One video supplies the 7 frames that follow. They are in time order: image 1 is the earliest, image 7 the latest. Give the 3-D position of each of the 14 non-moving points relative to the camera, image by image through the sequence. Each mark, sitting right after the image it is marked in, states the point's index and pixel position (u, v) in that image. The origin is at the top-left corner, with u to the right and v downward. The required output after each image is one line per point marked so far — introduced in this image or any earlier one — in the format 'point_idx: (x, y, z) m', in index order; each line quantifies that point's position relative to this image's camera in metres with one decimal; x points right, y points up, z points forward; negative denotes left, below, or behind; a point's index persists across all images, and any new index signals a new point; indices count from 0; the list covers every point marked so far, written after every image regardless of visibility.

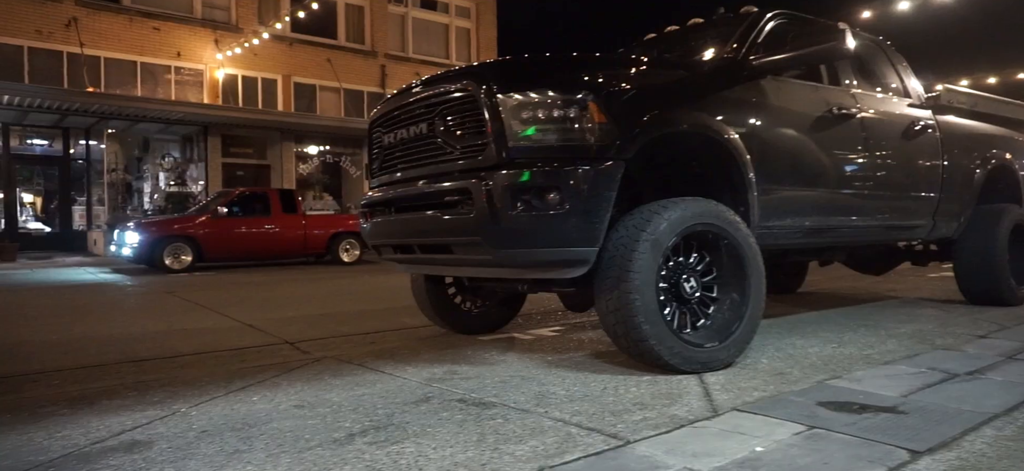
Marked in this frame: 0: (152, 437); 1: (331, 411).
0: (-1.9, -1.0, +3.8) m
1: (-1.0, -1.0, +4.1) m
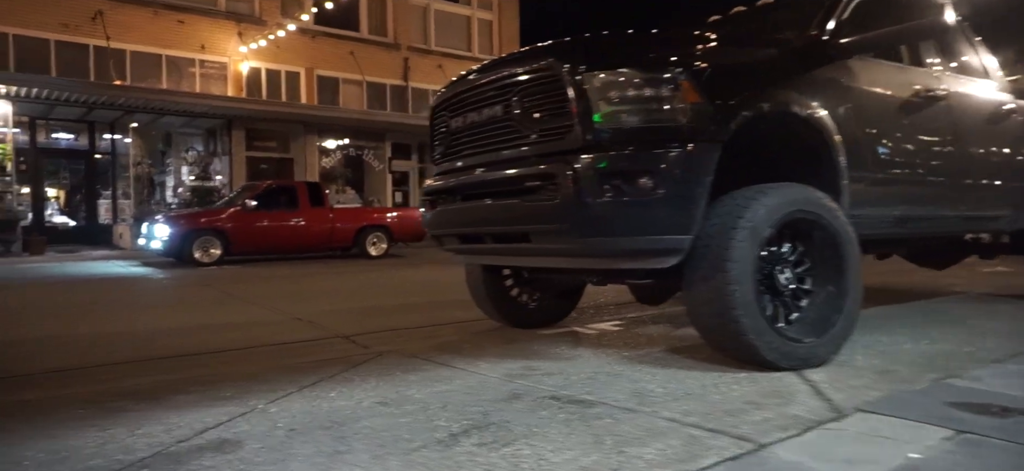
0: (-1.3, -1.0, +3.6) m
1: (-0.5, -0.9, +3.9) m
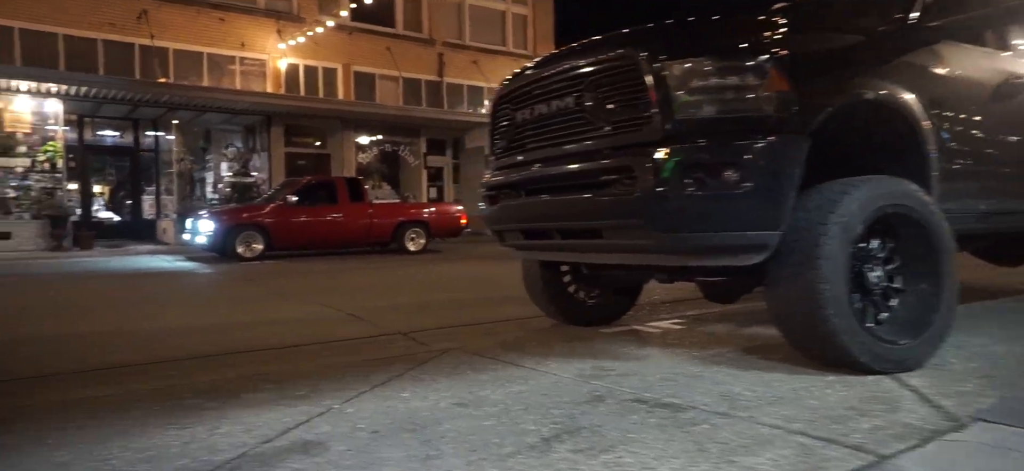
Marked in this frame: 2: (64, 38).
0: (-0.9, -1.0, +3.5) m
1: (-0.1, -0.9, +3.8) m
2: (-12.1, +5.3, +19.6) m
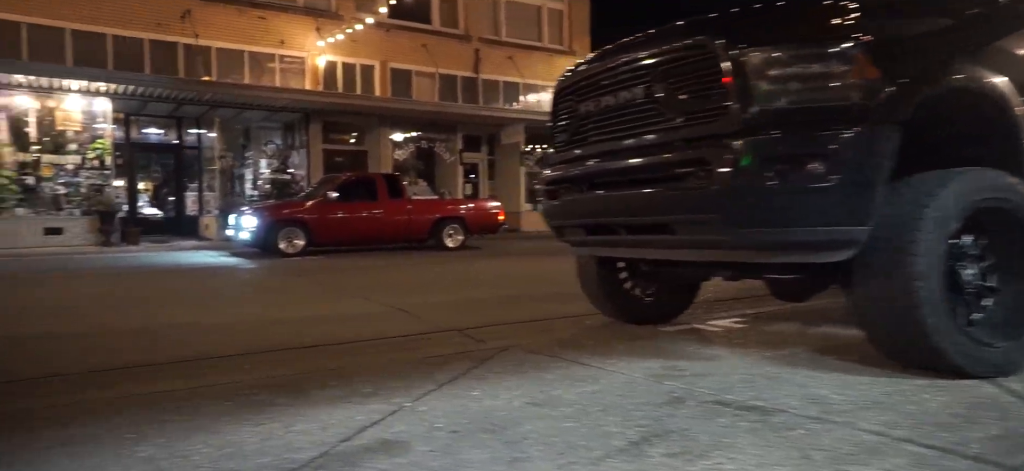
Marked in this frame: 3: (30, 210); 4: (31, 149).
0: (-0.5, -0.9, +3.4) m
1: (+0.3, -0.9, +3.7) m
2: (-11.0, +5.4, +20.0) m
3: (-12.4, +0.7, +18.6) m
4: (-12.4, +2.2, +18.6) m
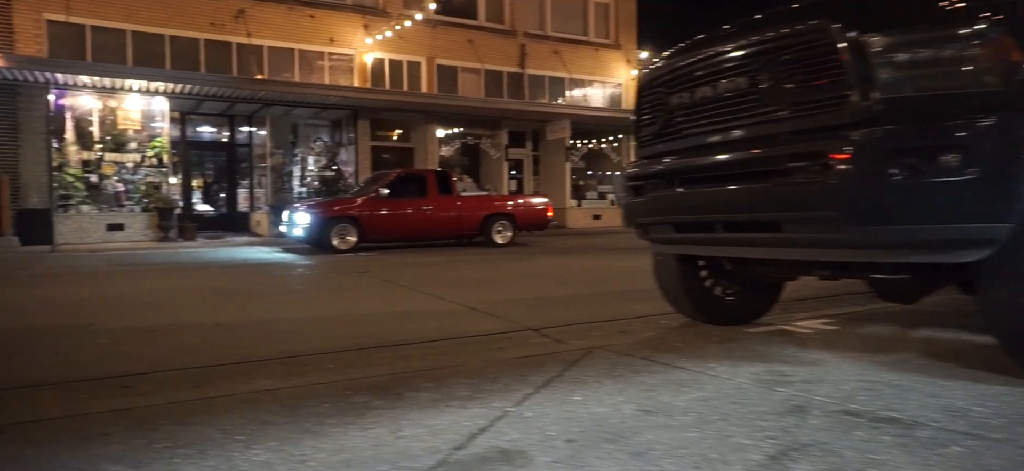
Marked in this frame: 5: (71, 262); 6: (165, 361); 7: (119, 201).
0: (0.0, -0.9, +3.2) m
1: (+0.9, -0.9, +3.5) m
2: (-9.6, +5.5, +20.4) m
3: (-11.0, +0.7, +19.1) m
4: (-11.0, +2.3, +19.0) m
5: (-9.6, -0.6, +15.7) m
6: (-2.7, -1.0, +5.6) m
7: (-10.7, +0.9, +19.5) m
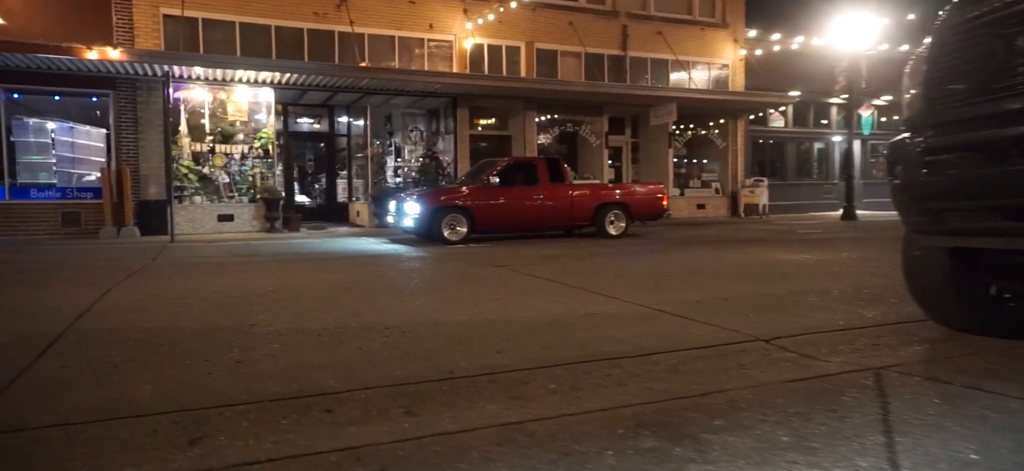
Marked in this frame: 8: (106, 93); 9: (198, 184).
0: (+1.4, -0.9, +2.1) m
1: (+2.3, -0.9, +2.2) m
2: (-6.3, +5.8, +20.0) m
3: (-7.9, +1.0, +19.0) m
4: (-7.9, +2.5, +18.9) m
5: (-6.8, -0.4, +15.5) m
6: (-1.0, -0.9, +4.7) m
7: (-7.5, +1.1, +19.3) m
8: (-9.8, +3.4, +17.5) m
9: (-8.1, +1.4, +18.9) m
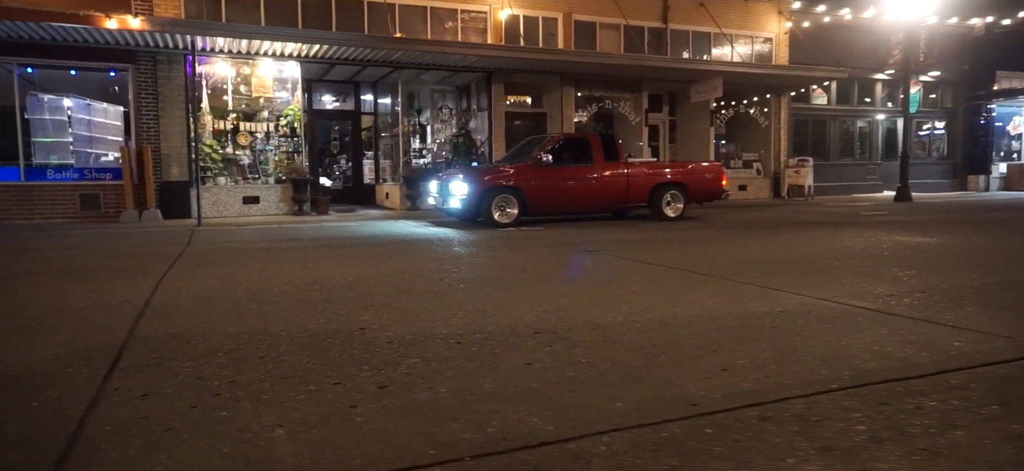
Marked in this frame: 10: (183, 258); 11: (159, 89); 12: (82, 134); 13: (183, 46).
0: (+2.7, -0.9, +0.6) m
1: (+3.6, -0.8, +0.8) m
2: (-4.9, +6.2, +18.5) m
3: (-6.5, +1.4, +17.5) m
4: (-6.5, +2.9, +17.5) m
5: (-5.5, 0.0, +14.1) m
6: (+0.3, -0.8, +3.3) m
7: (-6.1, +1.6, +17.9) m
8: (-8.4, +3.8, +16.0) m
9: (-6.7, +1.8, +17.5) m
10: (-4.8, -0.3, +11.1) m
11: (-7.8, +3.4, +16.3) m
12: (-9.4, +2.3, +16.1) m
13: (-7.0, +4.3, +15.8) m
